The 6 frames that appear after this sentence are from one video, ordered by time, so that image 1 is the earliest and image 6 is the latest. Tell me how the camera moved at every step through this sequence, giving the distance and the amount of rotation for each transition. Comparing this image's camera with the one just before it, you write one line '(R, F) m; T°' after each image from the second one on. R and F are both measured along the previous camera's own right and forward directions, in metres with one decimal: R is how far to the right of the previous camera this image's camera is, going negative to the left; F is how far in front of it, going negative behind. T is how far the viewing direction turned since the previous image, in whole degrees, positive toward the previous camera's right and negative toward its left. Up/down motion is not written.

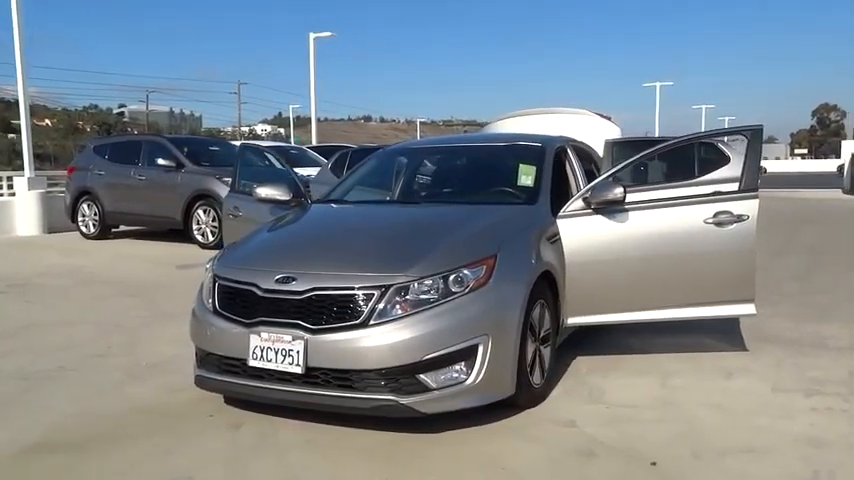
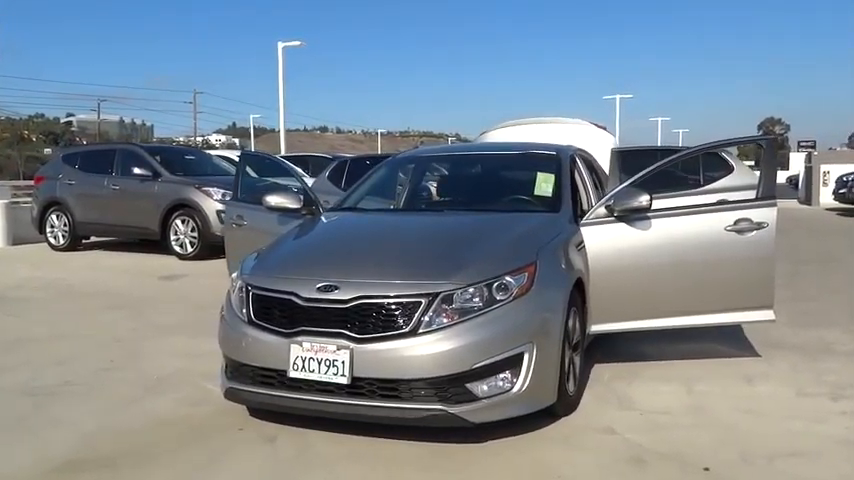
(-0.5, +0.1) m; +4°
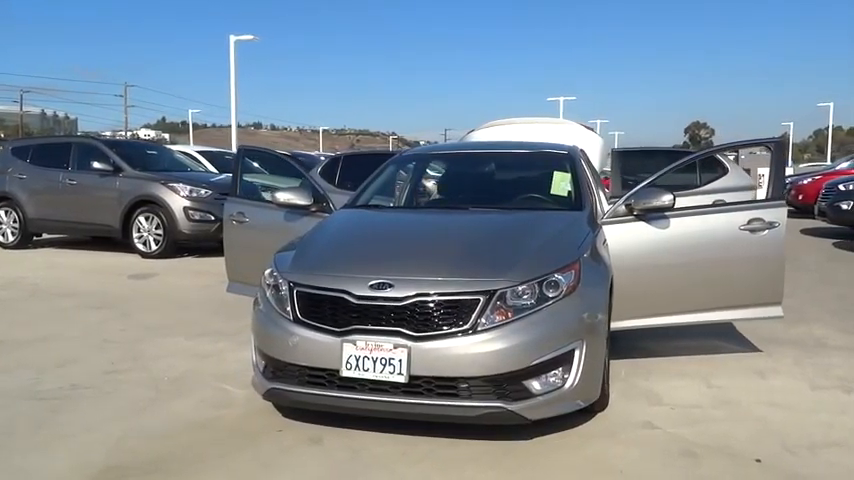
(-0.6, 0.0) m; +6°
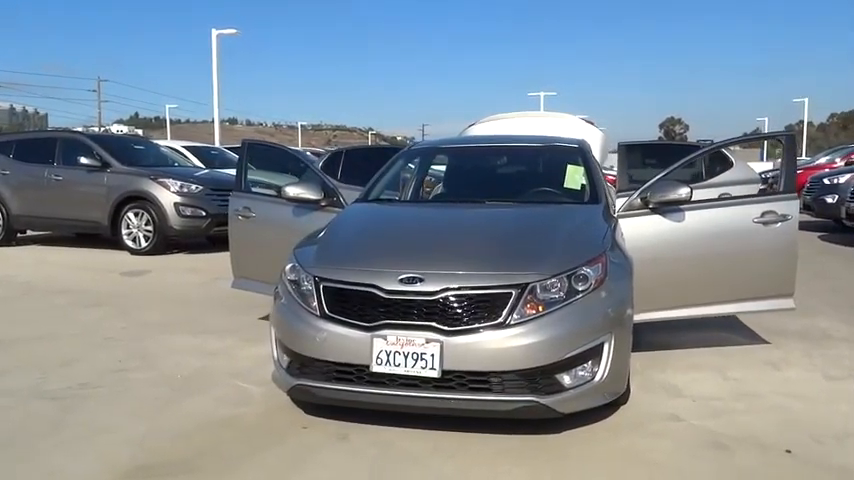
(-0.3, 0.0) m; +2°
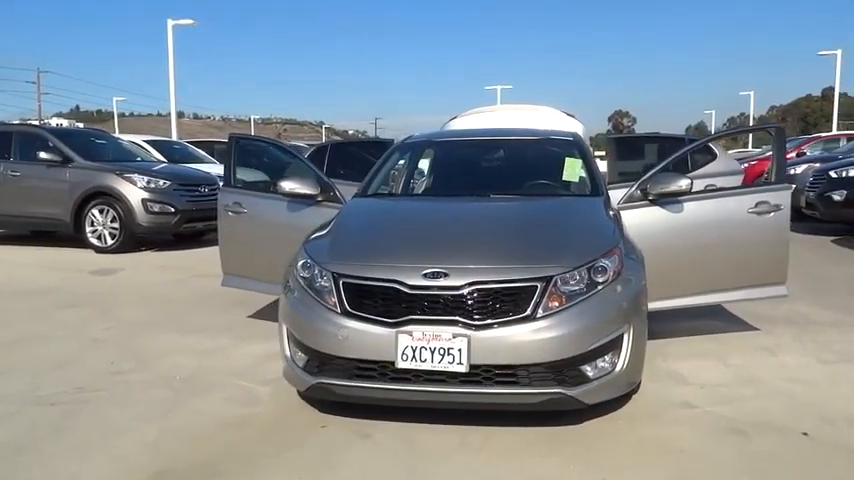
(-0.4, 0.0) m; +4°
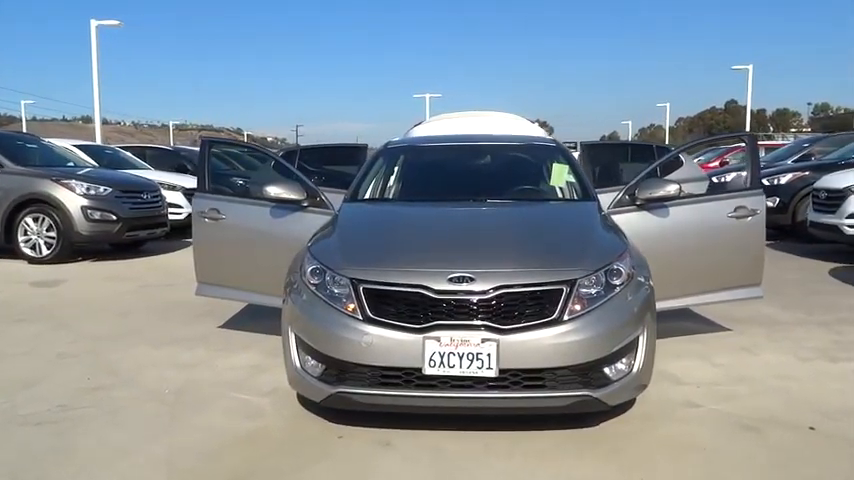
(-0.5, +0.1) m; +7°
